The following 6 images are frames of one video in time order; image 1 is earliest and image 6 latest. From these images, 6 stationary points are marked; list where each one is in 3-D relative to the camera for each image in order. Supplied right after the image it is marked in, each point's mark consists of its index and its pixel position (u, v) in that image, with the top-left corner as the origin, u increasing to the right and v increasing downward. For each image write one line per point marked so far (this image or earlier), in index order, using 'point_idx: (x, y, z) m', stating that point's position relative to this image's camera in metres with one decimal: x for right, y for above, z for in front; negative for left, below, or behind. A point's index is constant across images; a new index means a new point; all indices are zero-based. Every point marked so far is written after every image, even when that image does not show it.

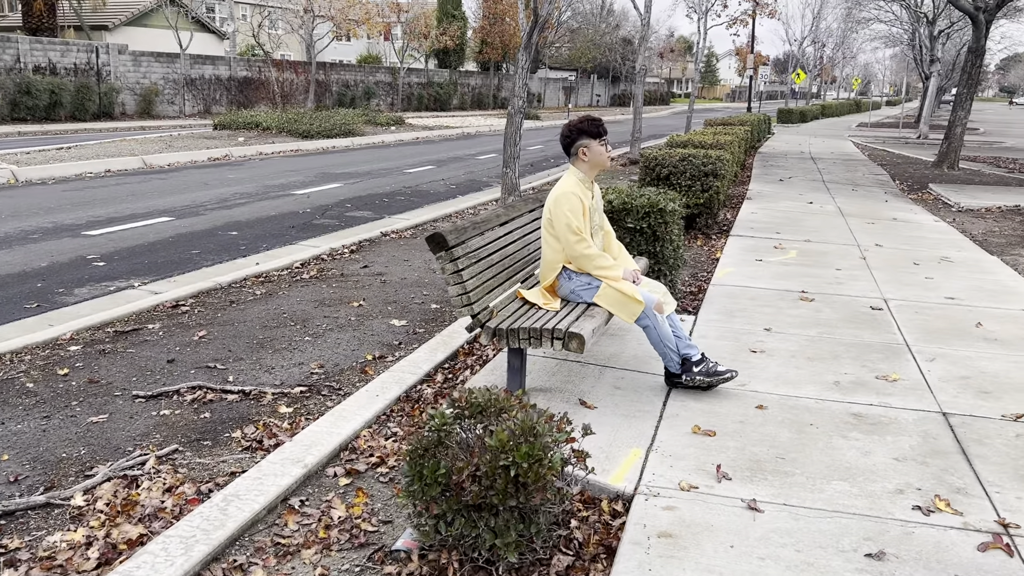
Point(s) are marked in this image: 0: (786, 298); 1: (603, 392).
0: (+2.0, -0.1, +6.5) m
1: (+0.5, -0.5, +4.2) m
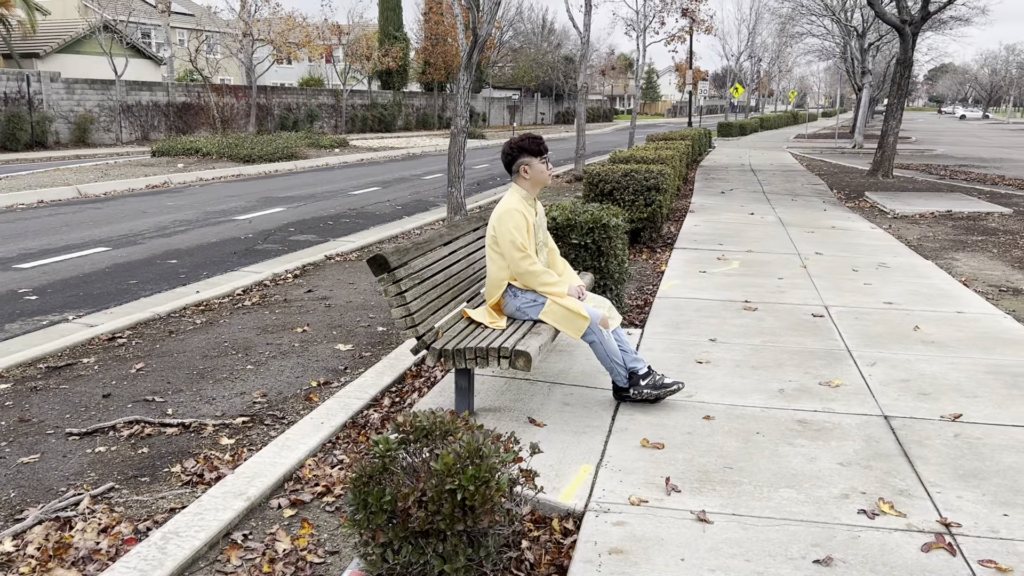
0: (+1.6, -0.2, +6.5) m
1: (+0.2, -0.6, +4.2) m
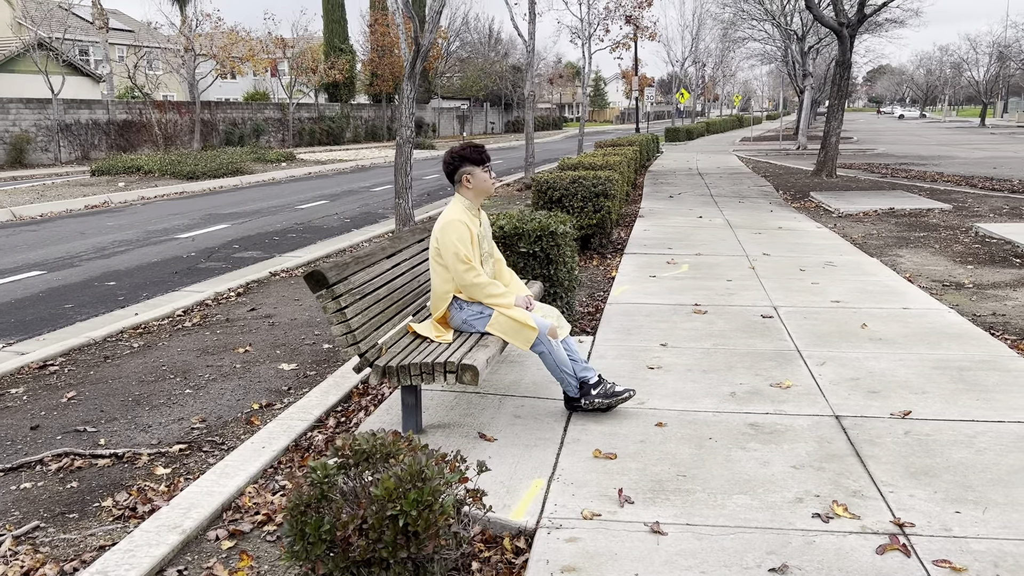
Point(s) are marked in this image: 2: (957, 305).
0: (+1.3, -0.2, +6.5) m
1: (0.0, -0.6, +4.1) m
2: (+3.6, -0.1, +6.9) m
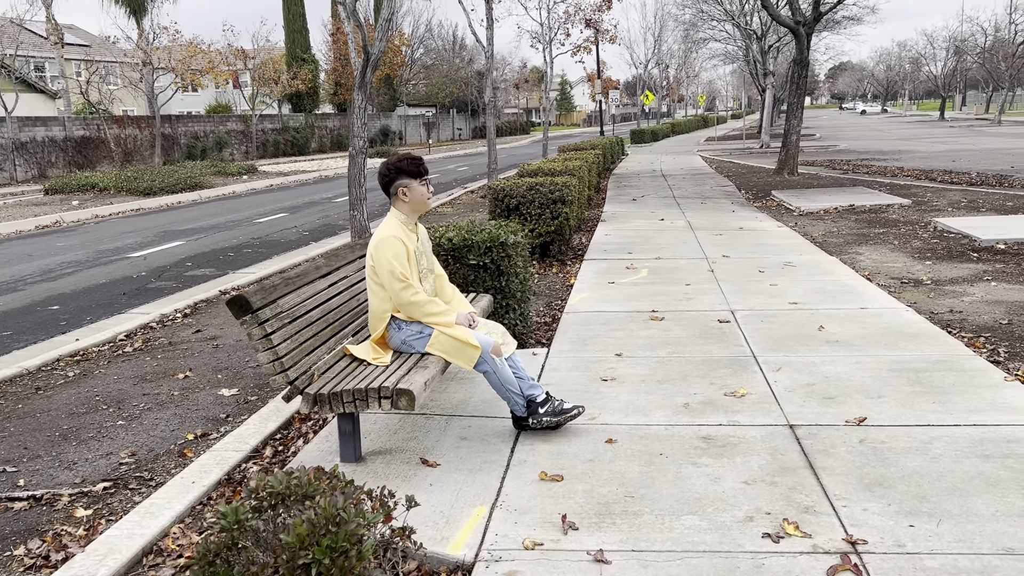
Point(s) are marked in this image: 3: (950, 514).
0: (+0.9, -0.2, +6.4) m
1: (-0.3, -0.7, +4.0) m
2: (+3.2, -0.1, +6.9) m
3: (+1.6, -0.8, +3.2) m
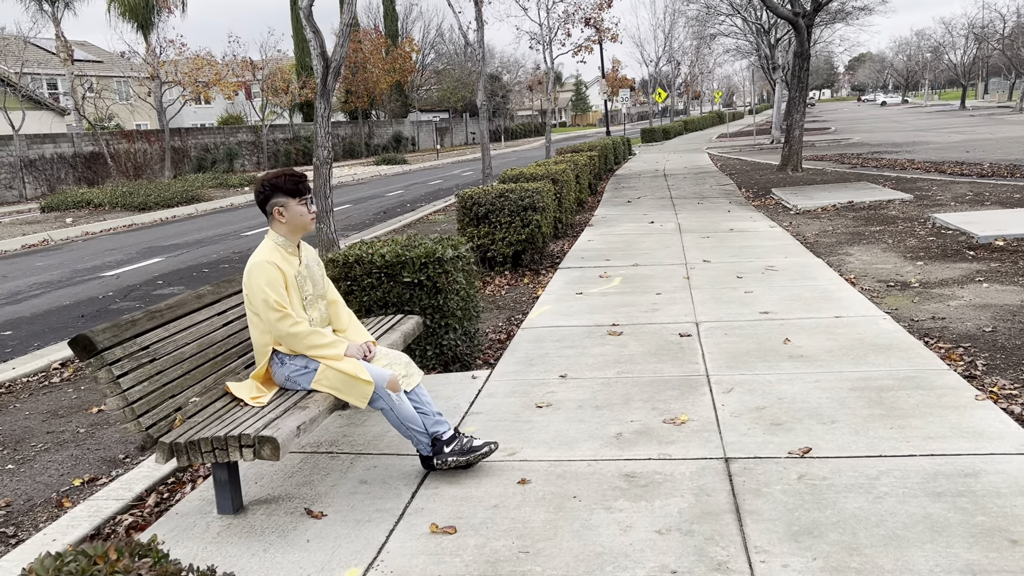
0: (+0.6, -0.3, +6.0) m
1: (-0.7, -0.8, +3.6) m
2: (+2.9, -0.2, +6.4) m
3: (+1.2, -0.9, +2.7) m
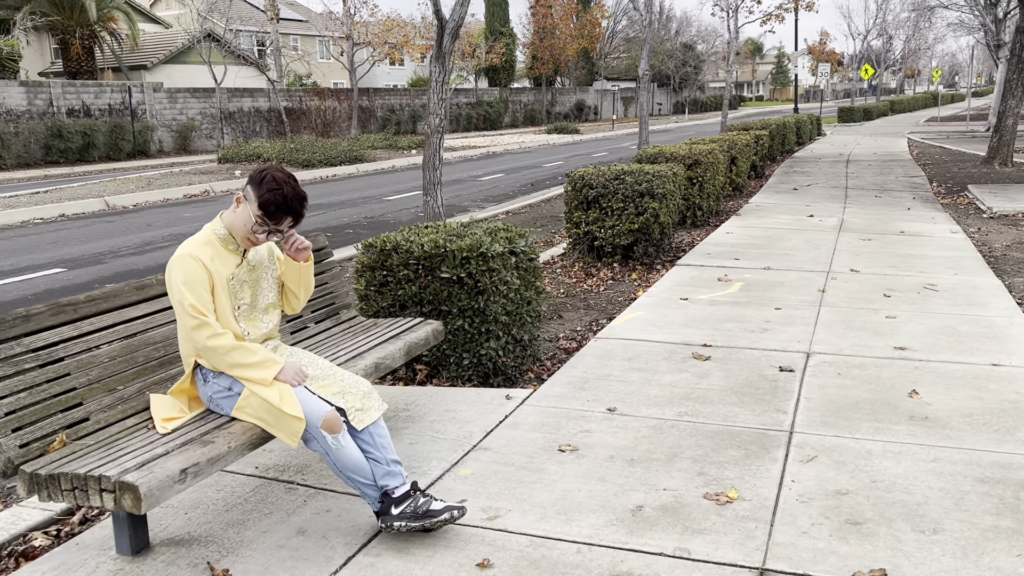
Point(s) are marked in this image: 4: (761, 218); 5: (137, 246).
0: (+0.9, -0.4, +5.0) m
1: (-0.8, -0.9, +3.0) m
2: (+3.3, -0.4, +4.9) m
3: (+0.8, -1.1, +1.7) m
4: (+3.1, +0.9, +10.8) m
5: (-4.6, +0.5, +10.6) m
